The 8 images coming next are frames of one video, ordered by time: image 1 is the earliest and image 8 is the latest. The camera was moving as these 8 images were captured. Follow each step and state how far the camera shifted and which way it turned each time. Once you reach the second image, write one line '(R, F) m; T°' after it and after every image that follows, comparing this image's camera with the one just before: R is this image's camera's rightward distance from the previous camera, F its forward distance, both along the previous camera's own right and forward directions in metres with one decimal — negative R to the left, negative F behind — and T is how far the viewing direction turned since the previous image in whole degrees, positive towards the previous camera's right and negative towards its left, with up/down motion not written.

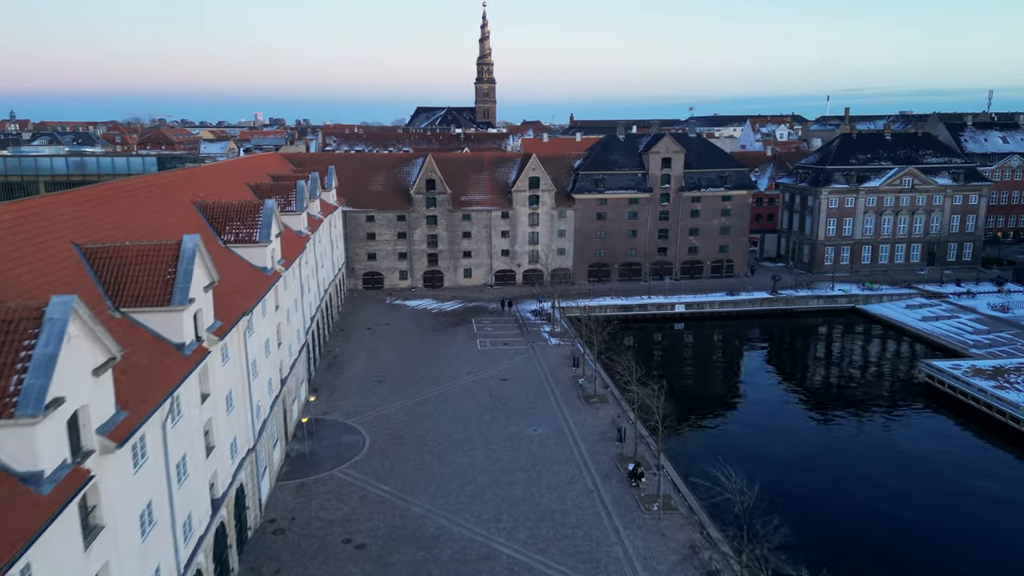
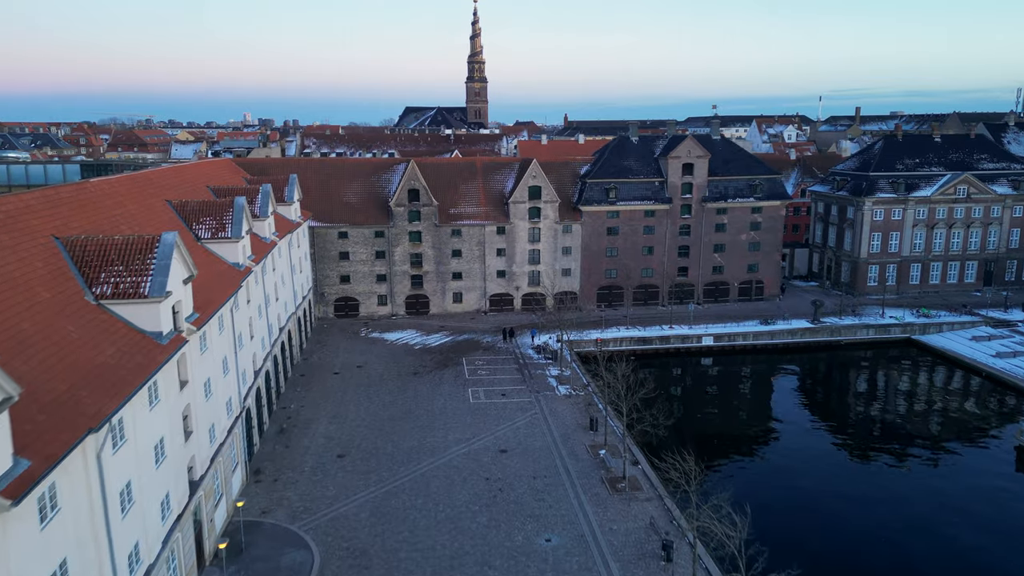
(-0.5, +11.2) m; +1°
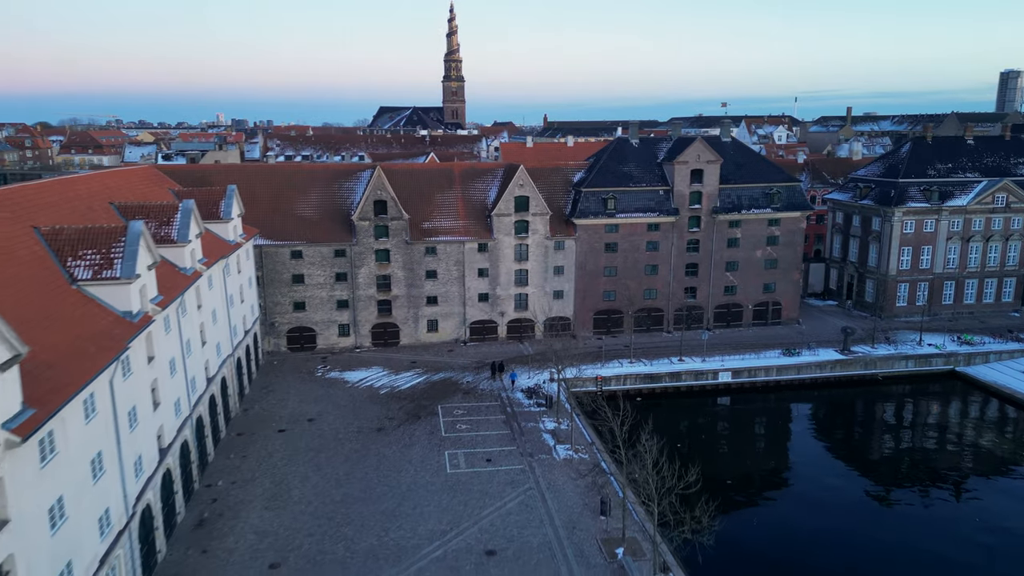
(-0.4, +9.3) m; +2°
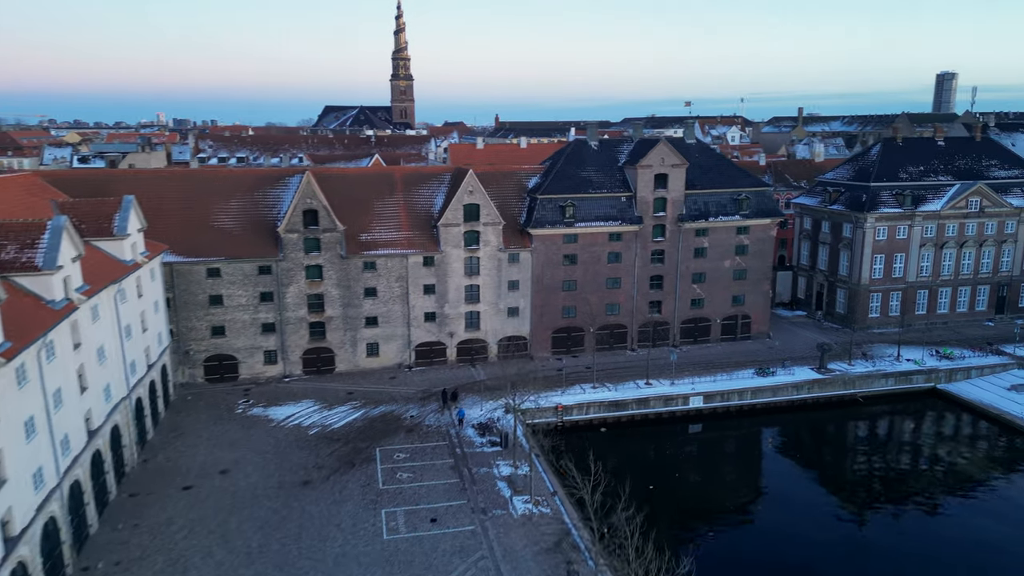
(+0.4, +5.7) m; +4°
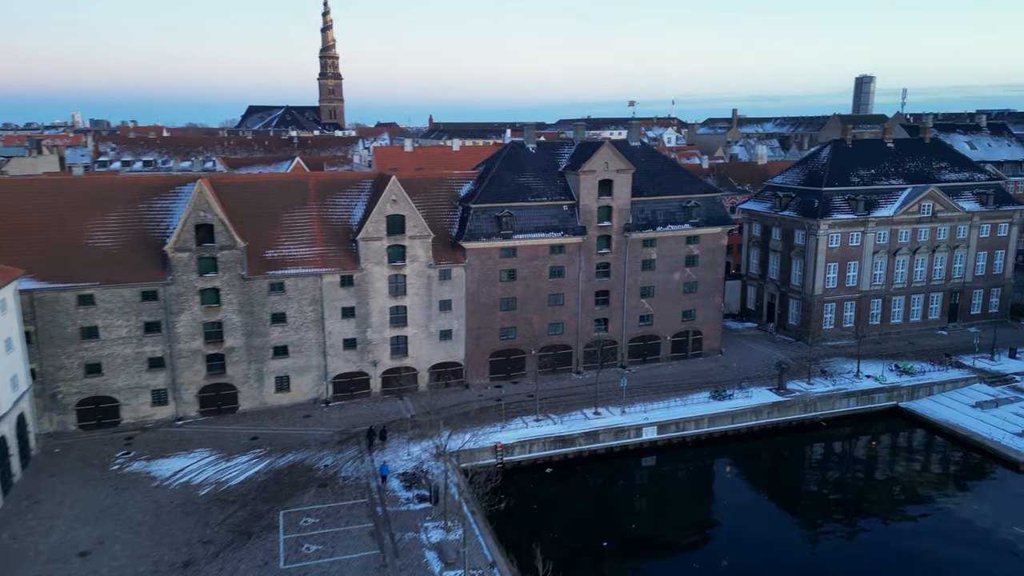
(+0.5, +5.7) m; +5°
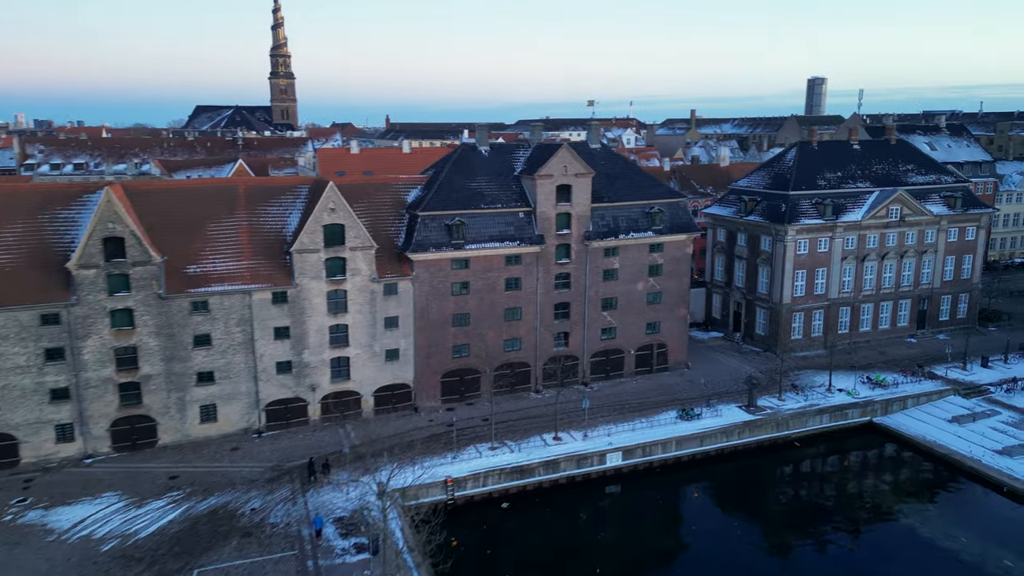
(+0.6, +3.7) m; +3°
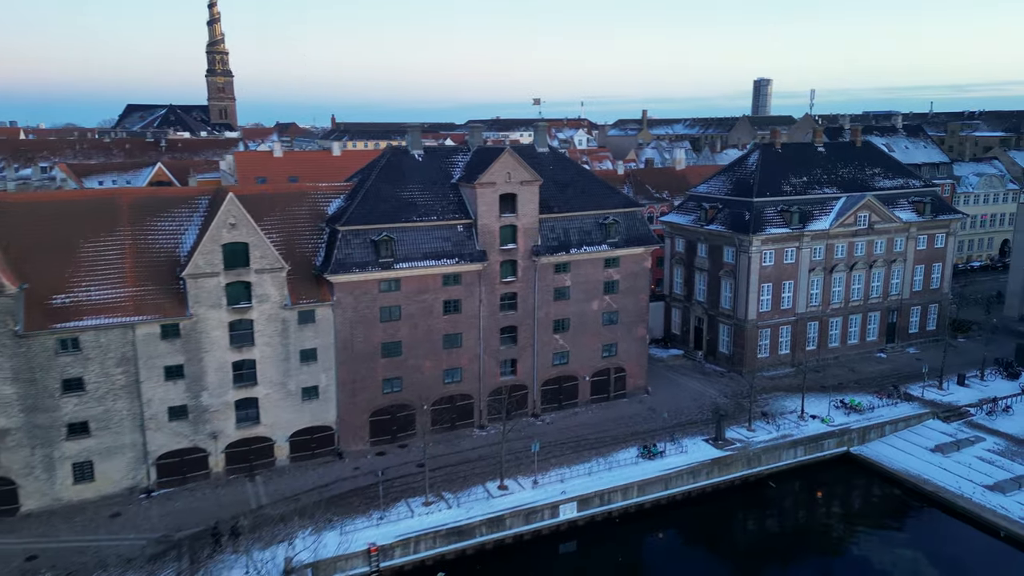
(+1.0, +5.5) m; +4°
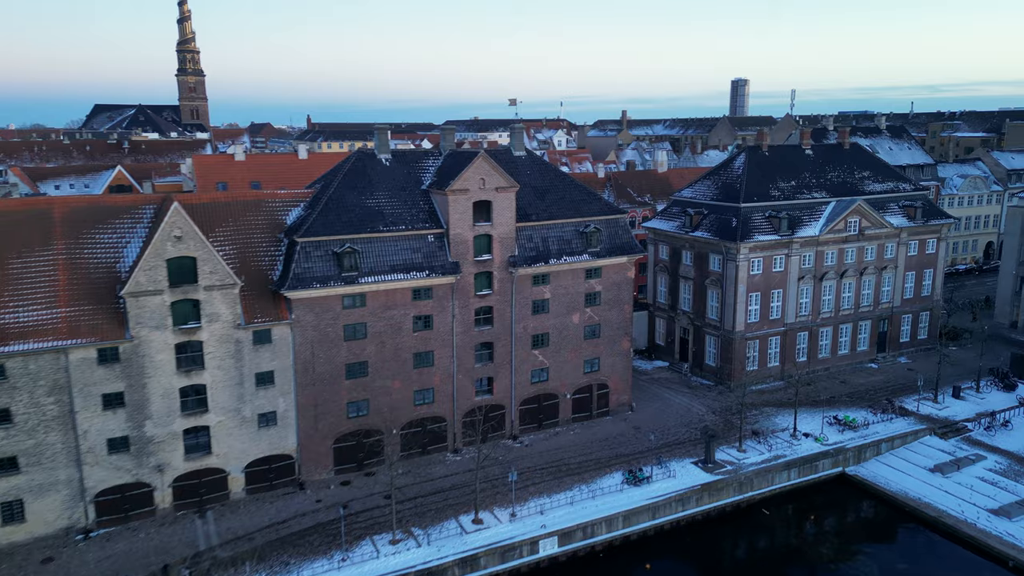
(+0.3, +2.8) m; +2°
